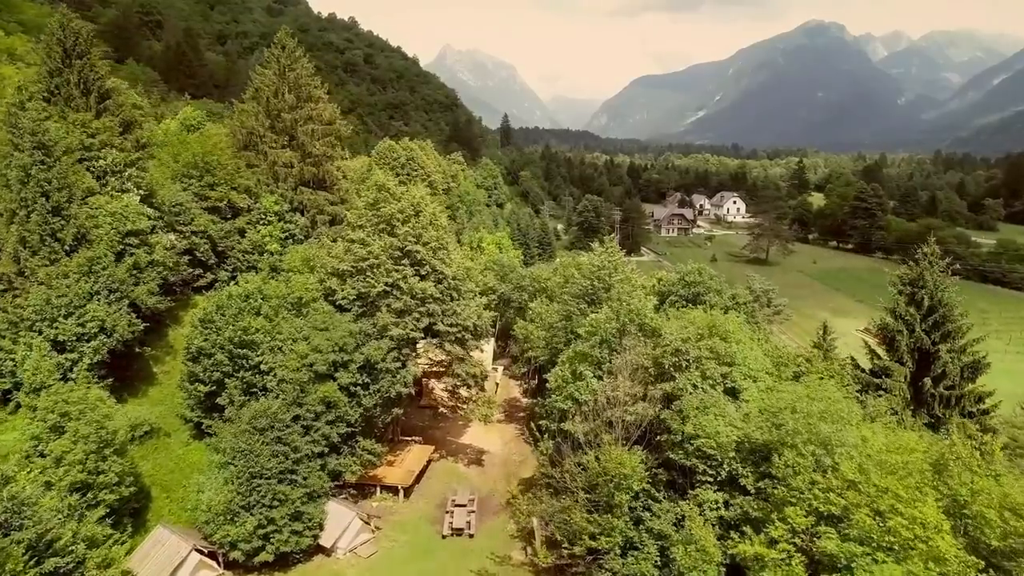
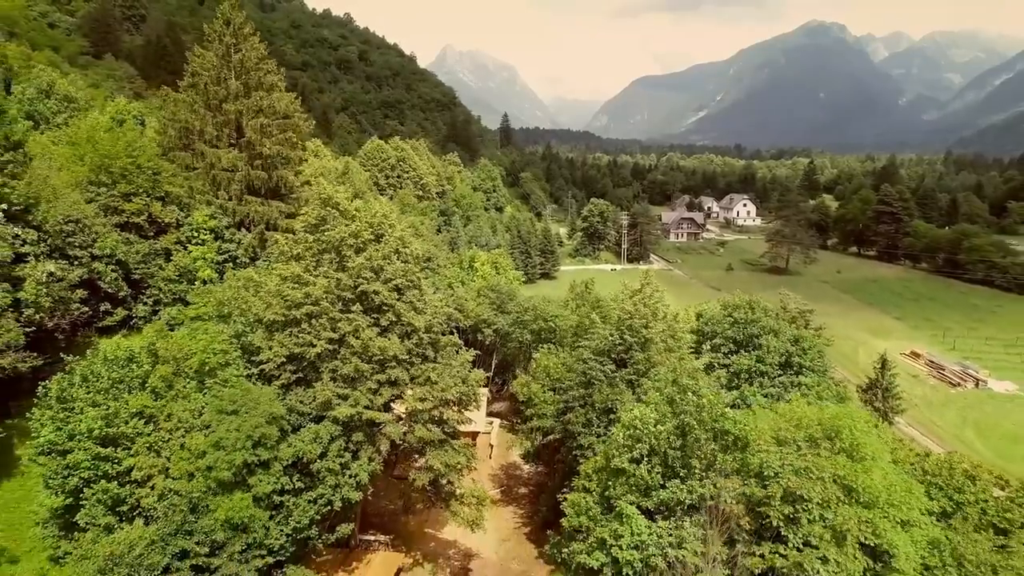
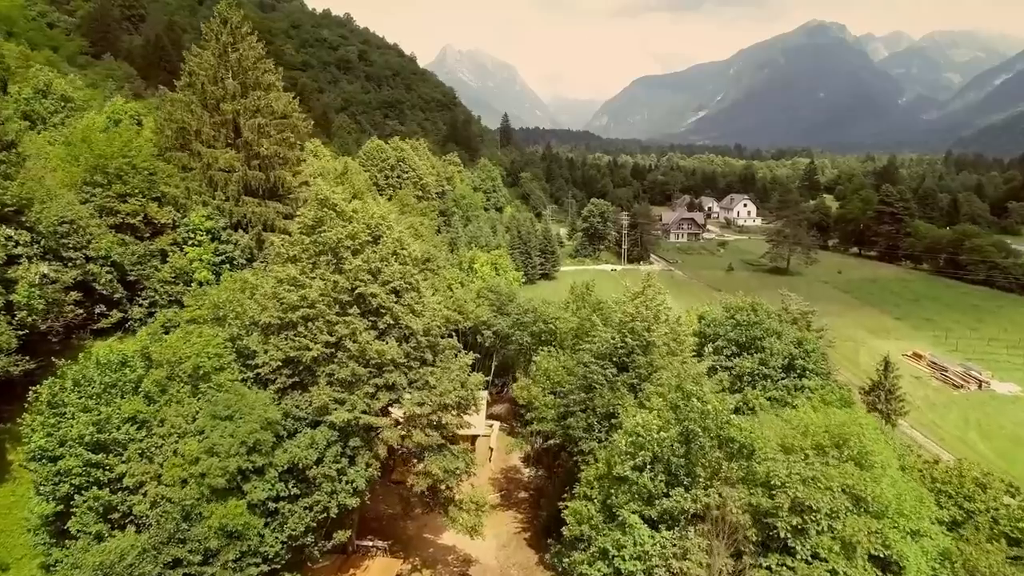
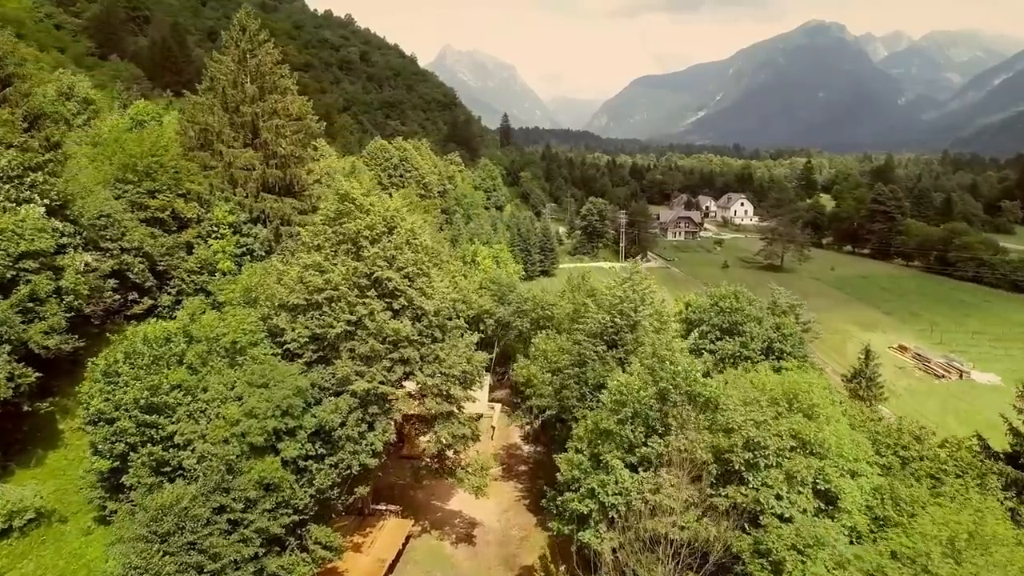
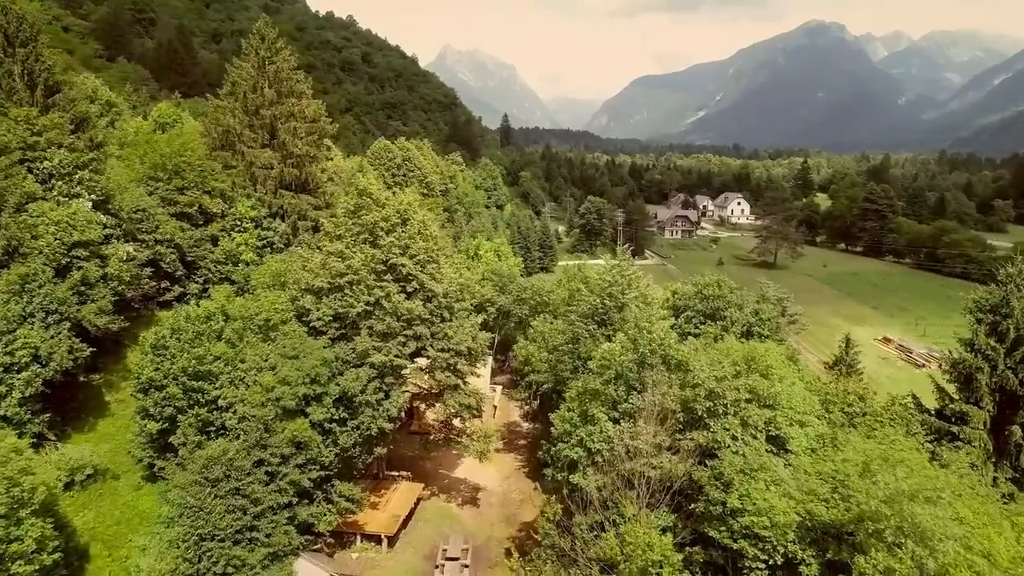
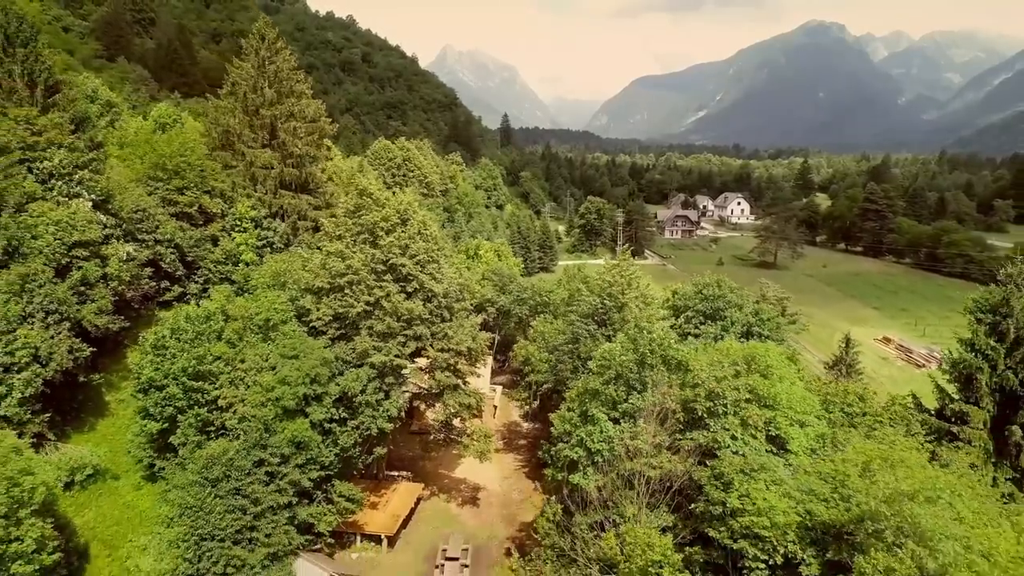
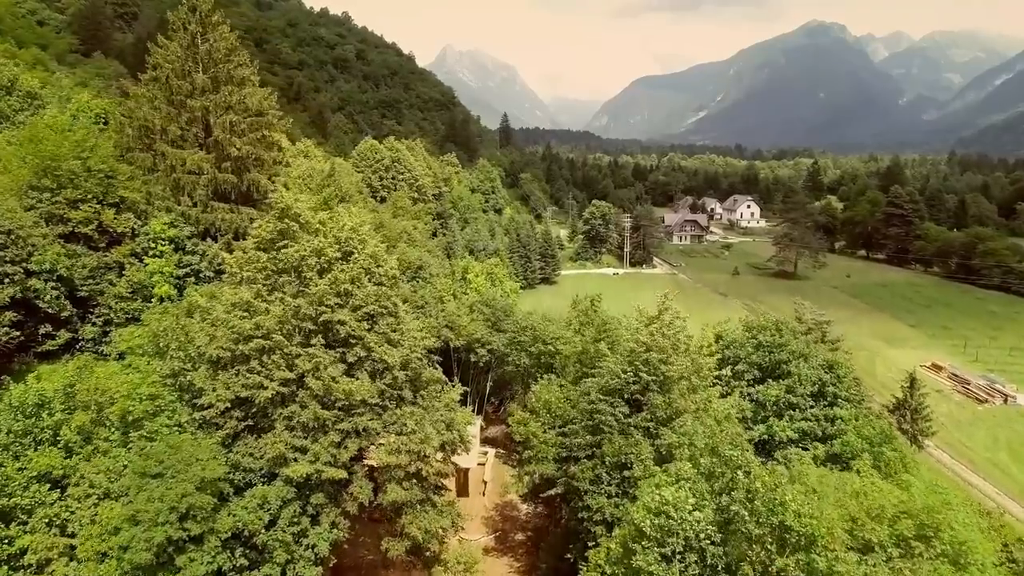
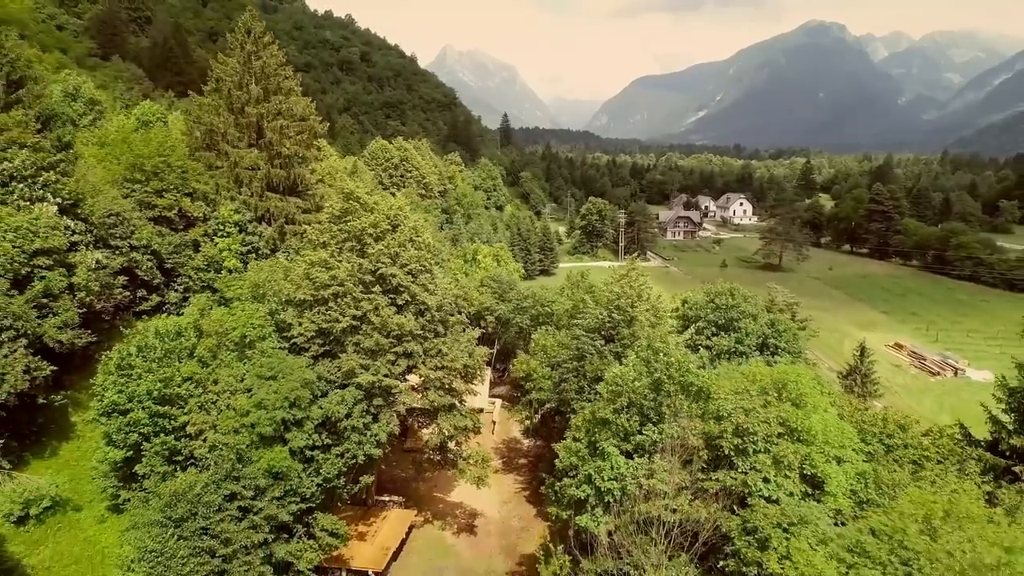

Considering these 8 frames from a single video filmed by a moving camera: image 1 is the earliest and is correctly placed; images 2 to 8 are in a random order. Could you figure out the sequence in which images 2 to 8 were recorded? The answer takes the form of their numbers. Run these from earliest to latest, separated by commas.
5, 4, 3, 7, 2, 8, 6
